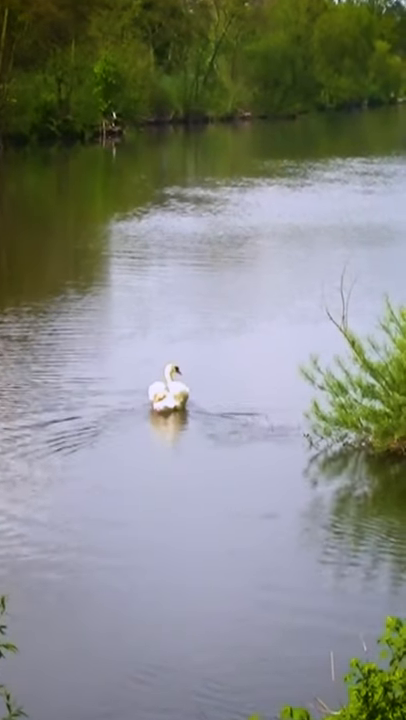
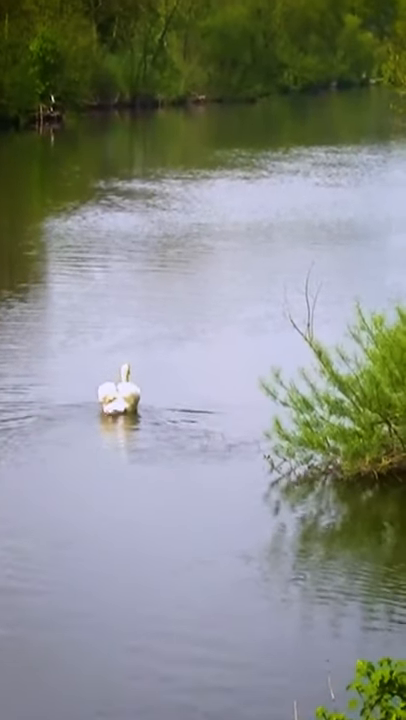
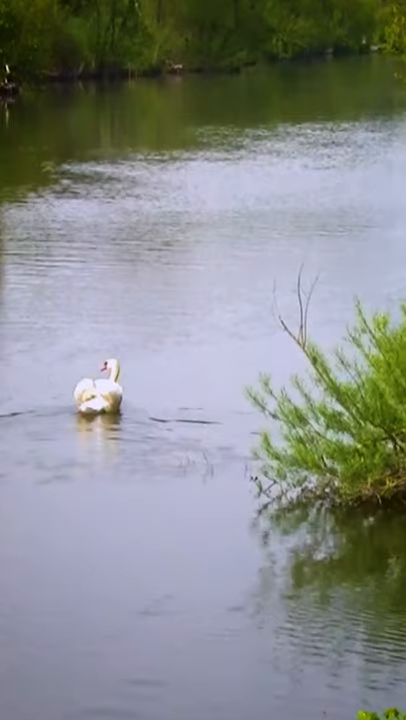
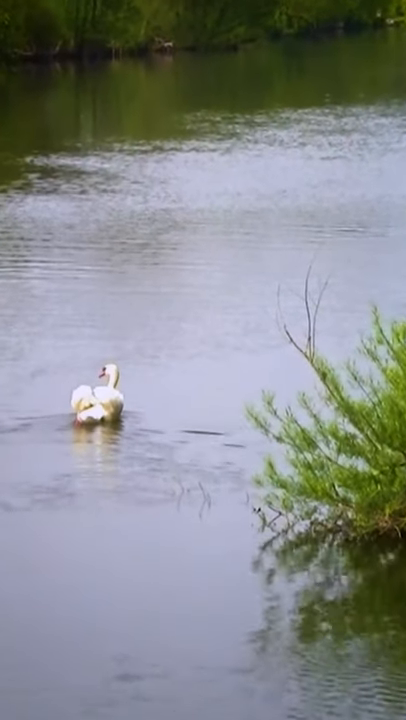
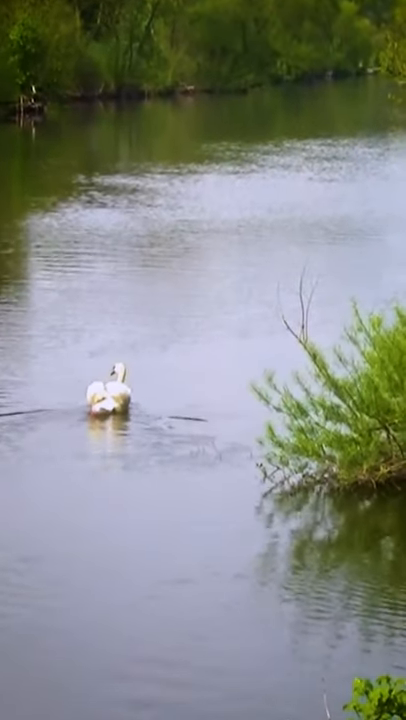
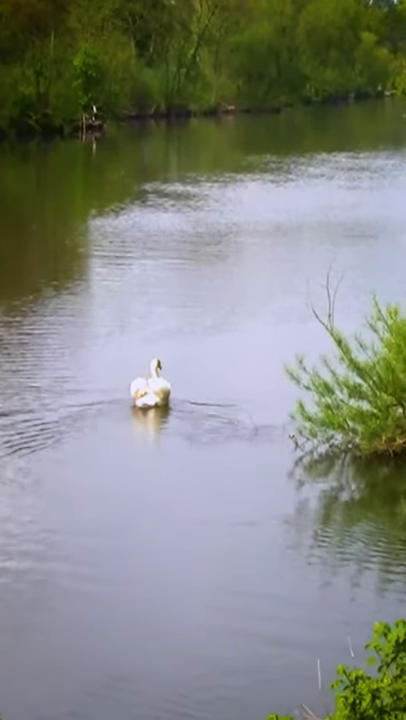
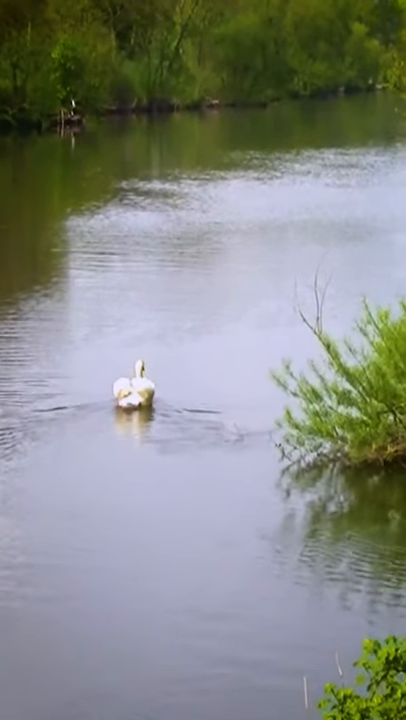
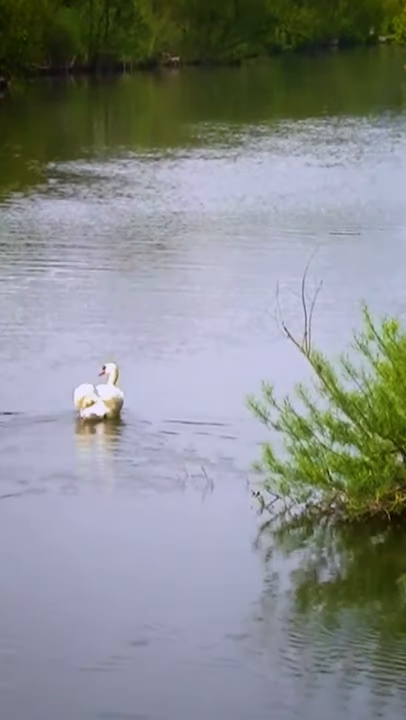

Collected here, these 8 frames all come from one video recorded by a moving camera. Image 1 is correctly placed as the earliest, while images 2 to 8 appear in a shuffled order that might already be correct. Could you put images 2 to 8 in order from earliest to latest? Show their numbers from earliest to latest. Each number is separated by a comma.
6, 7, 2, 5, 3, 8, 4
